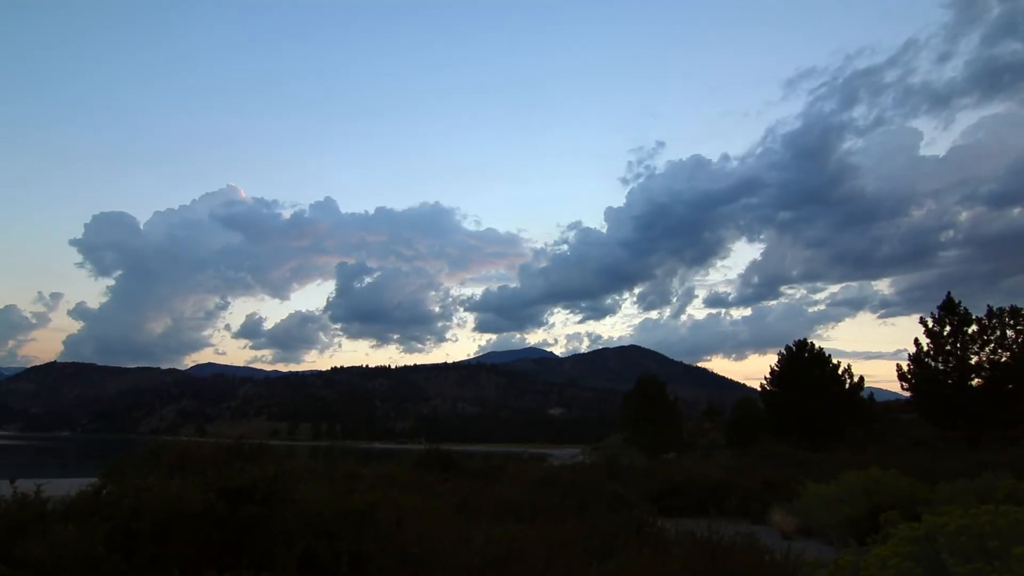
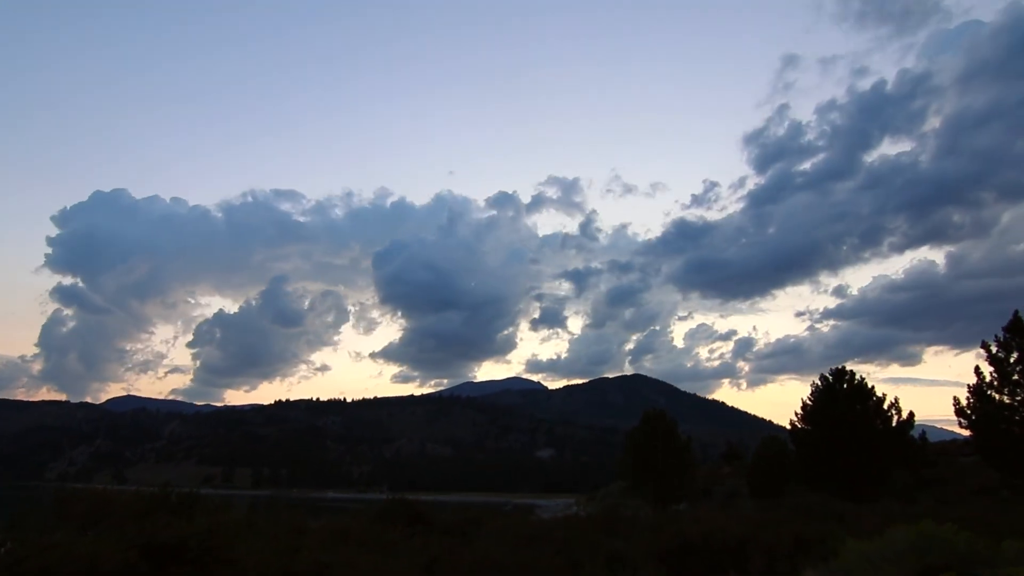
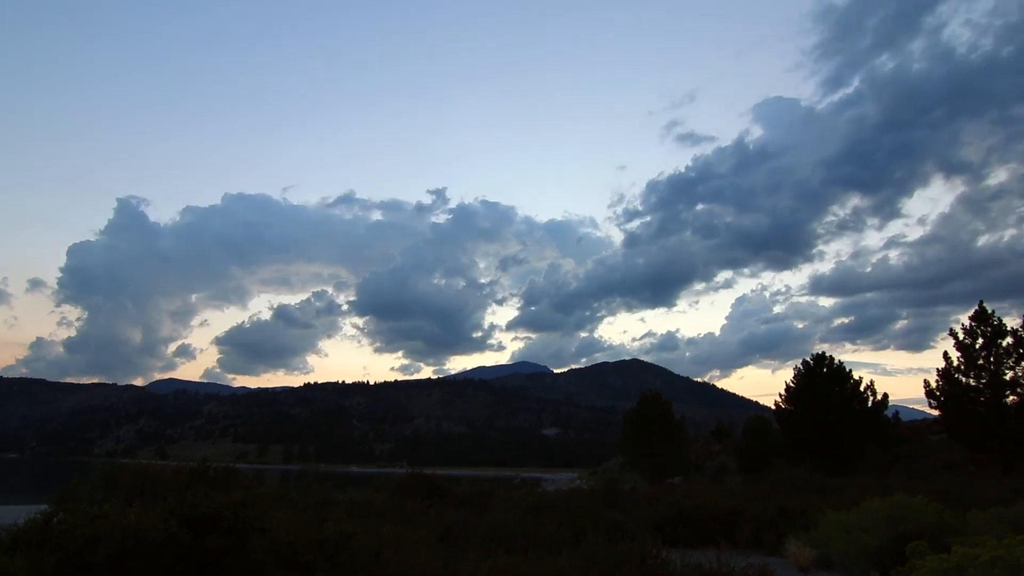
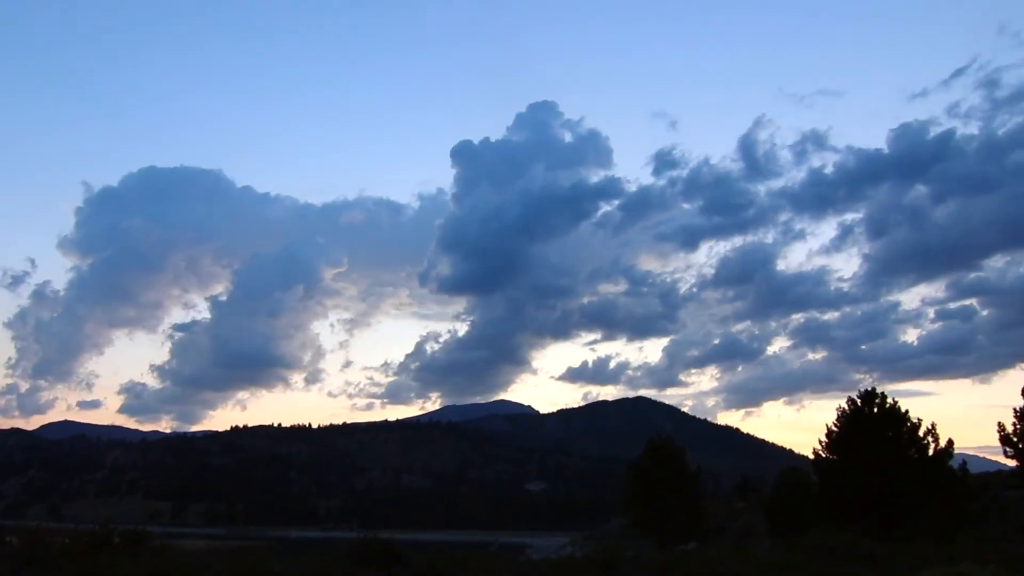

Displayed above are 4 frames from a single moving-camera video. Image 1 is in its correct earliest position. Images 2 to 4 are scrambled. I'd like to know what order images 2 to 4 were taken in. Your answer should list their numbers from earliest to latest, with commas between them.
3, 2, 4
